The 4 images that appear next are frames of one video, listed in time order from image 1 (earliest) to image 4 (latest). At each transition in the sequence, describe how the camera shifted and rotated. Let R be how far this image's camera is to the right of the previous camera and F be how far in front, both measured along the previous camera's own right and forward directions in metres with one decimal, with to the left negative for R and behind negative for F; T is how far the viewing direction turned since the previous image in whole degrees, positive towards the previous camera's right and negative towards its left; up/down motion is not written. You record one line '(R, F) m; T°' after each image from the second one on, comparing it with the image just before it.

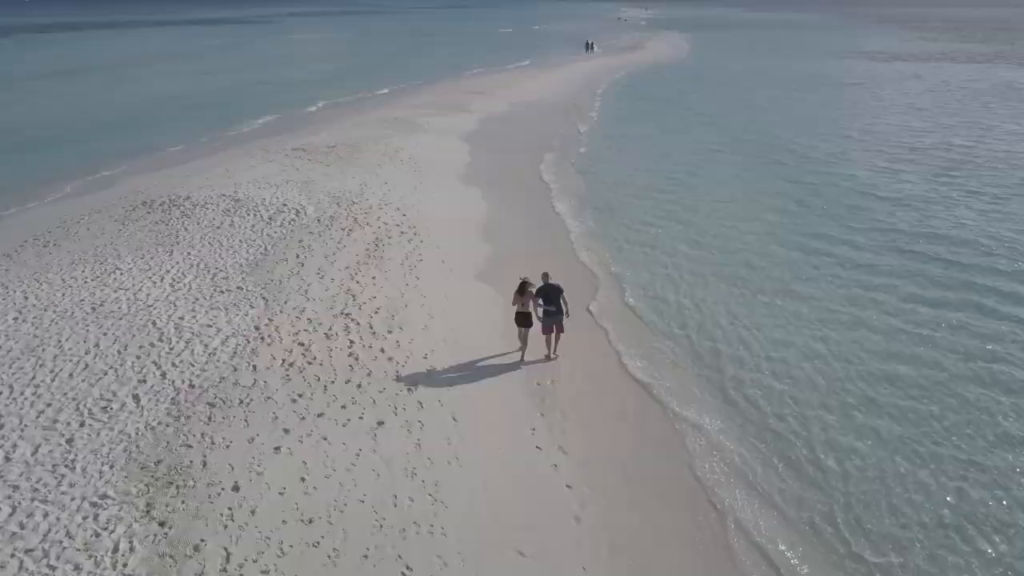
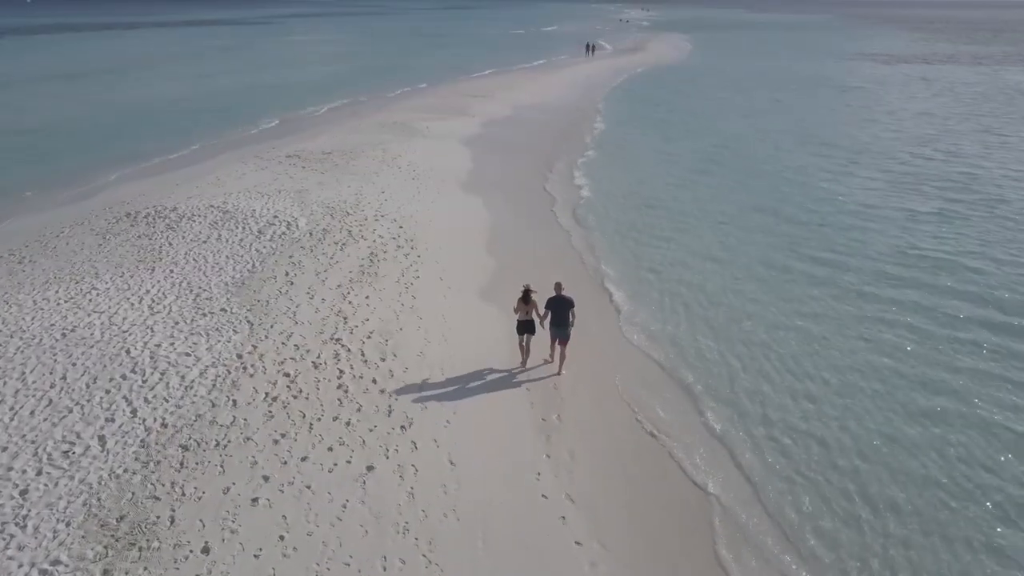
(0.0, +0.8) m; 0°
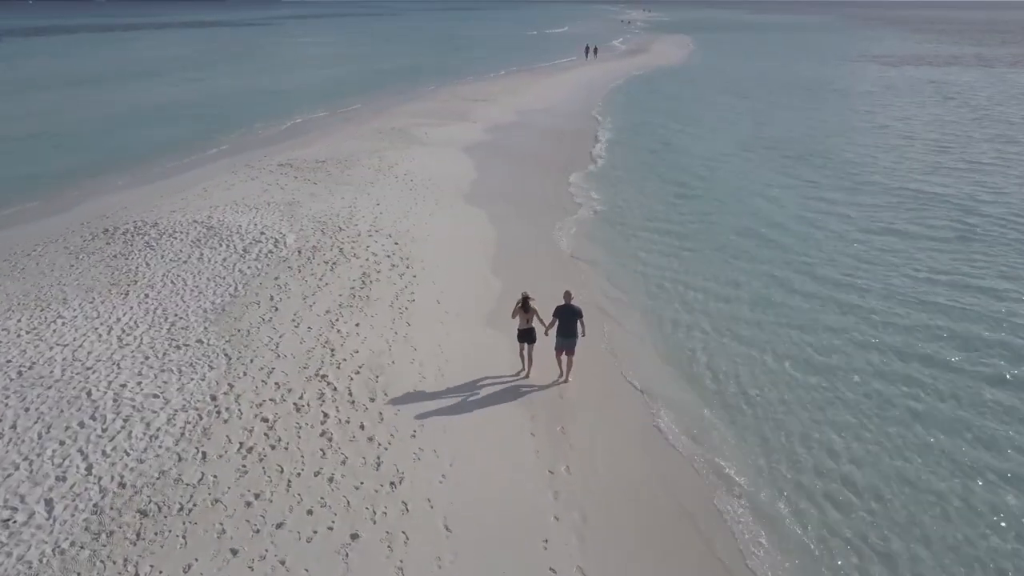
(0.0, +1.0) m; 0°
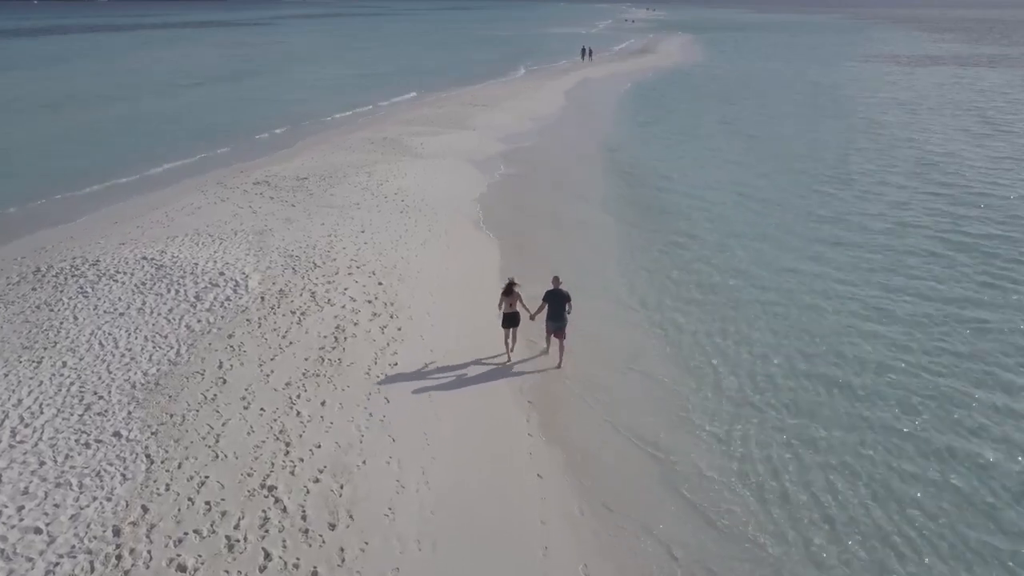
(0.0, +2.4) m; 0°
